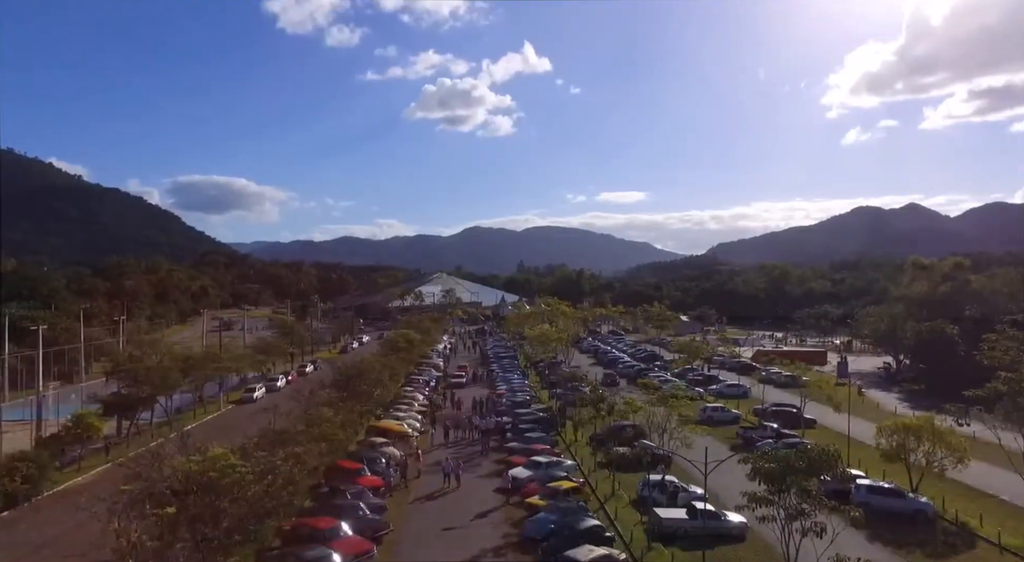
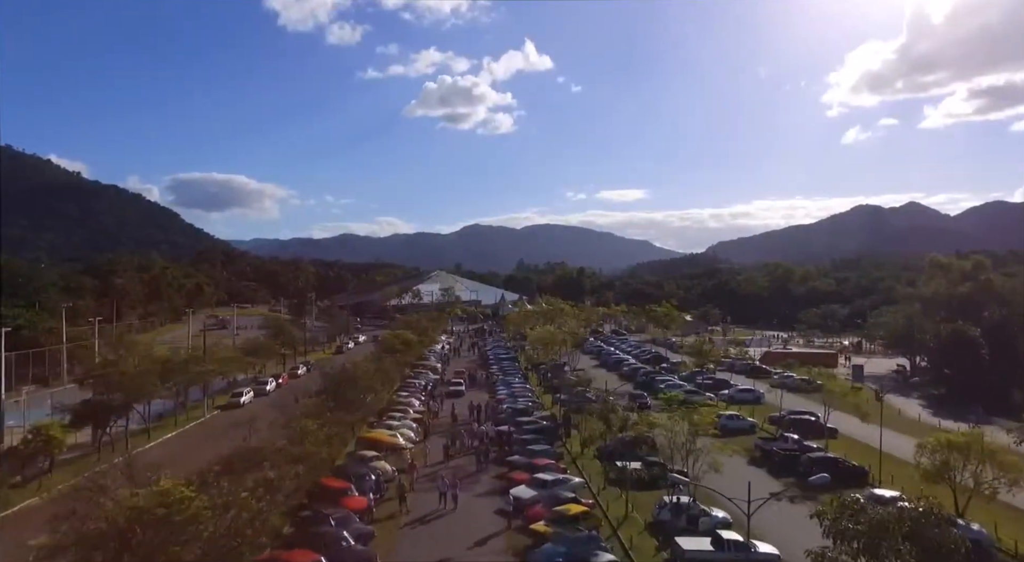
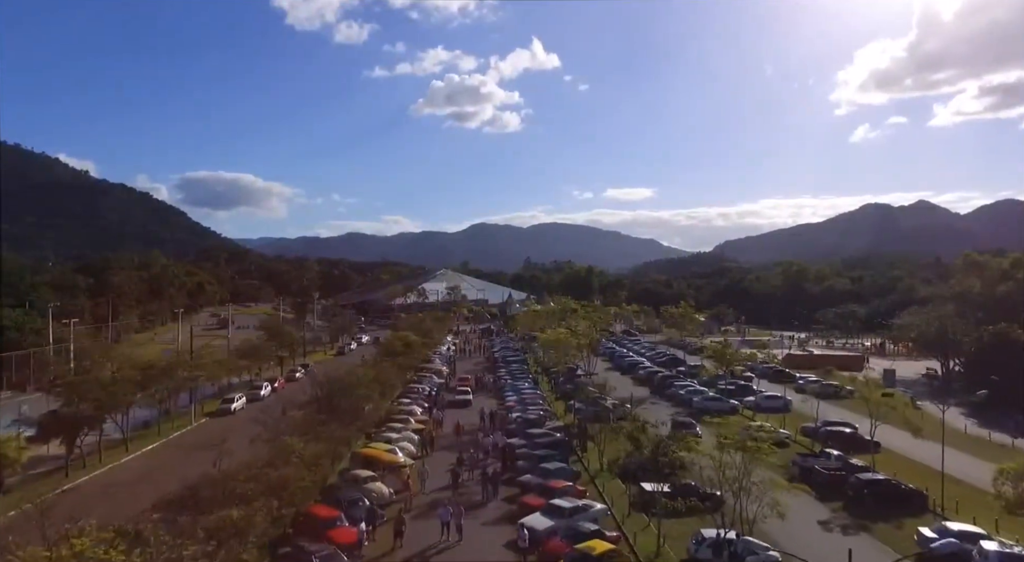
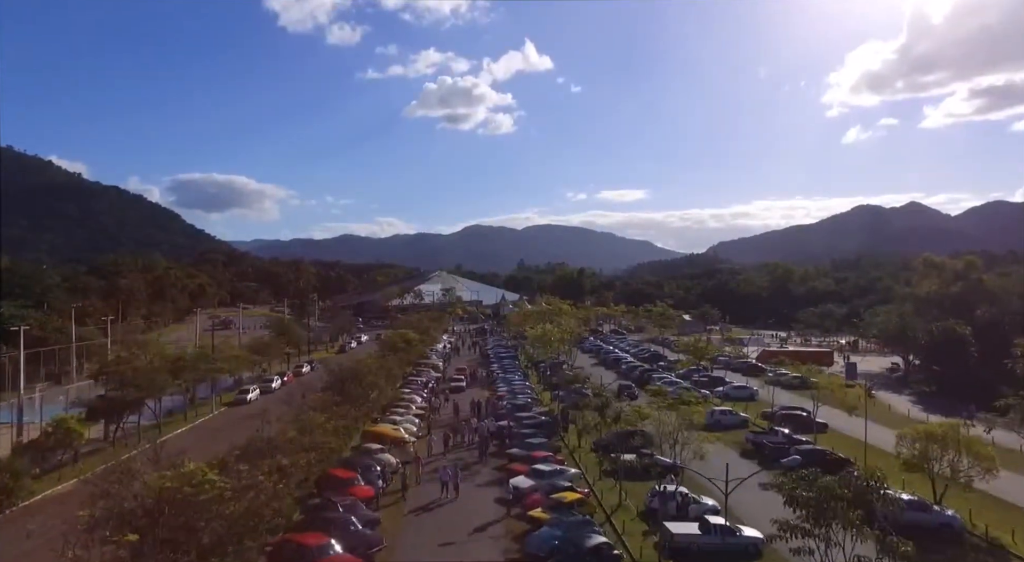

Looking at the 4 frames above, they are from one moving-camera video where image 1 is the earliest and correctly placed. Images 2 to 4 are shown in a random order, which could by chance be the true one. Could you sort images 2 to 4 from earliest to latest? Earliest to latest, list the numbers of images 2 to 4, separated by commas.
4, 2, 3
